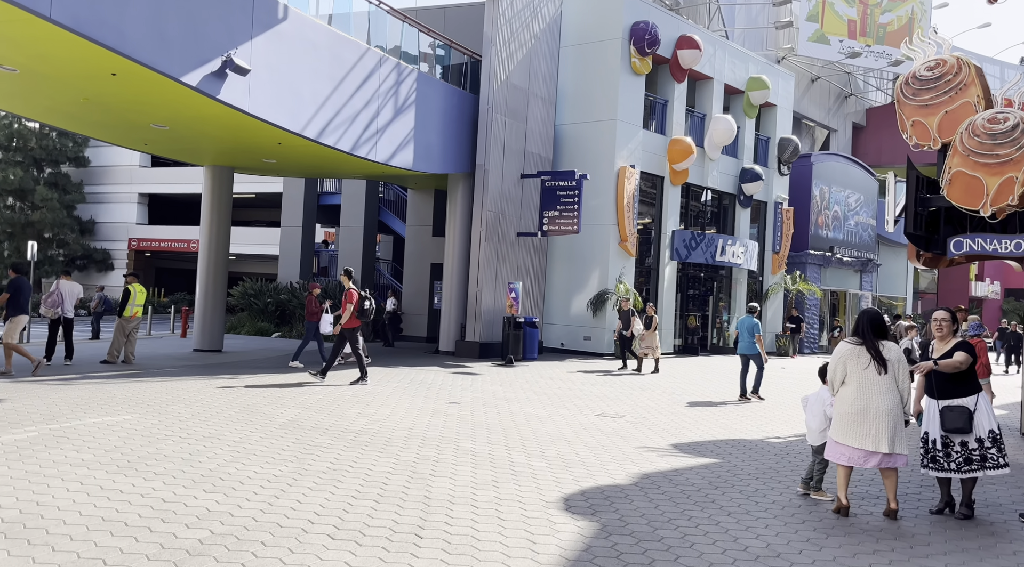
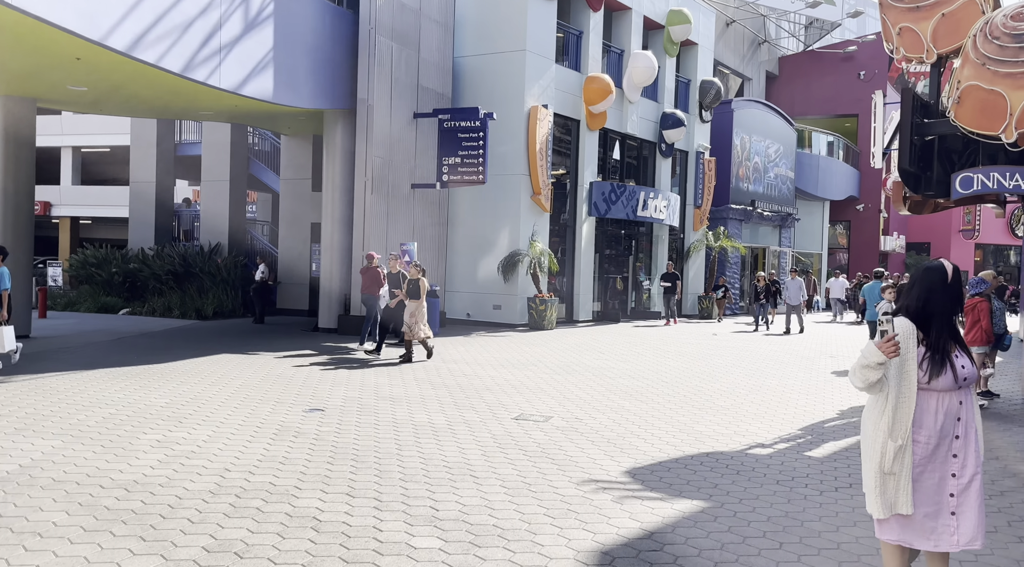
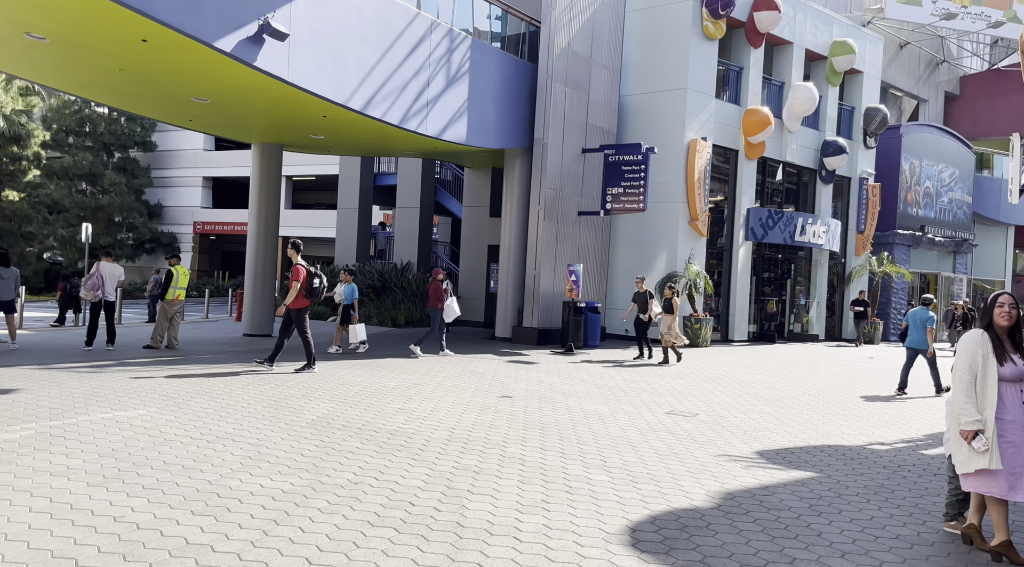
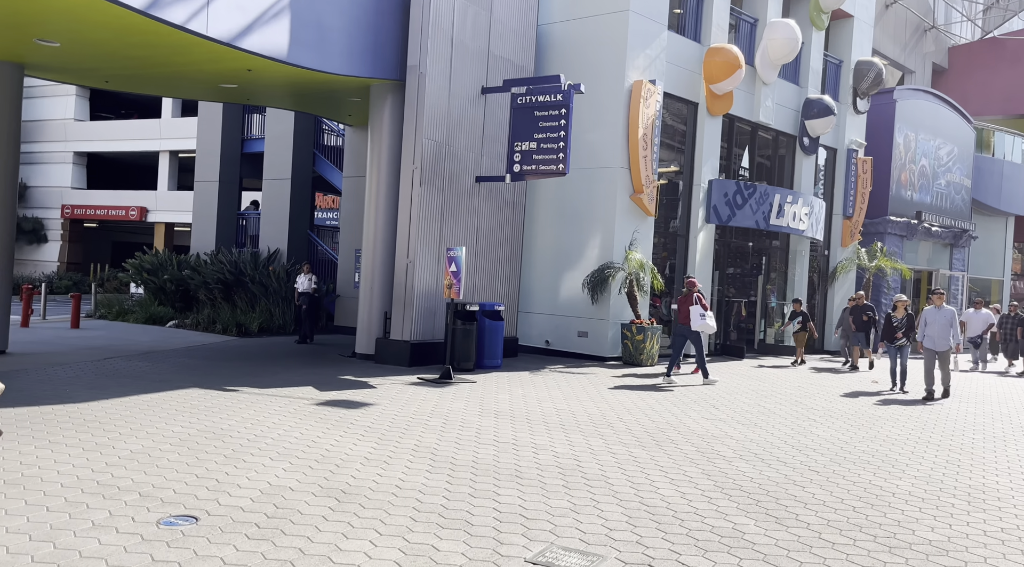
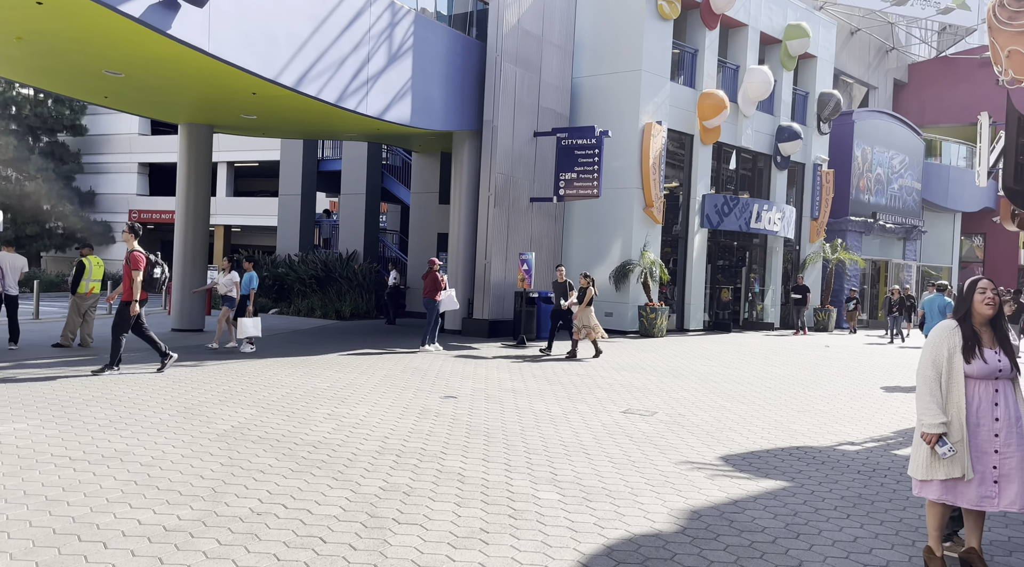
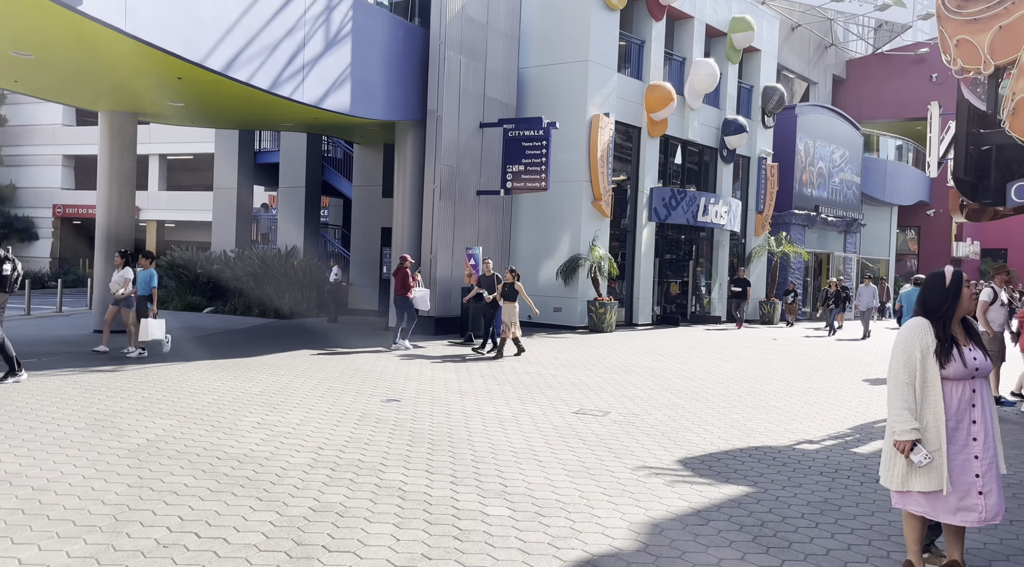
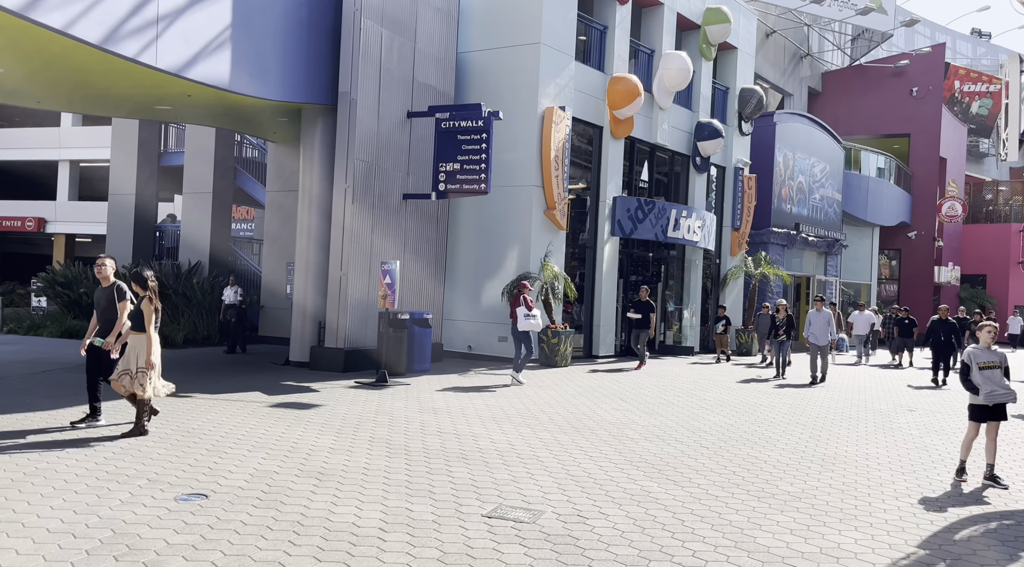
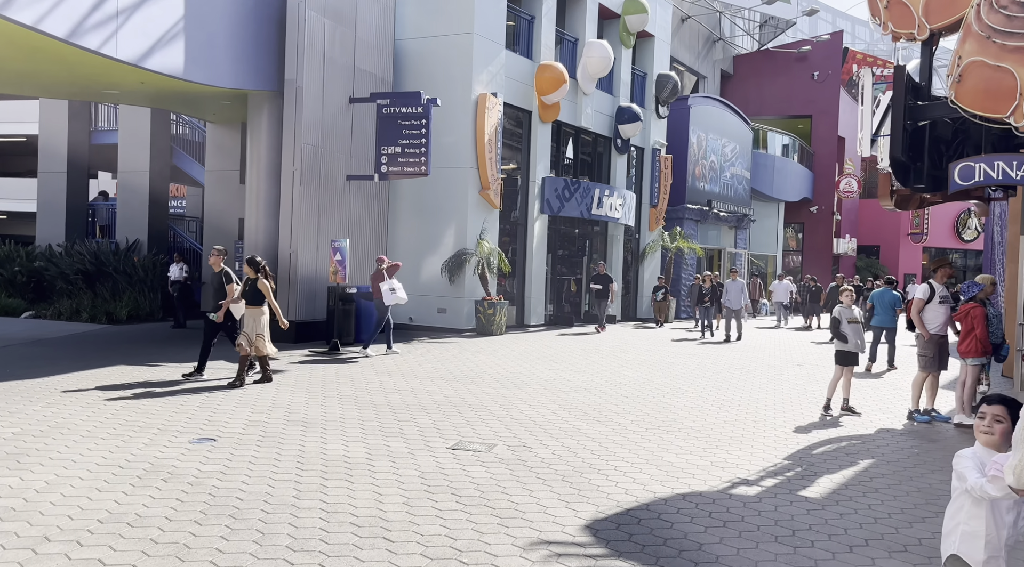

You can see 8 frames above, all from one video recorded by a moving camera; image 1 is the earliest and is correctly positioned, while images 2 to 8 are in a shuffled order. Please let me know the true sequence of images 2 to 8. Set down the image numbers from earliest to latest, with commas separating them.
3, 5, 6, 2, 8, 7, 4
